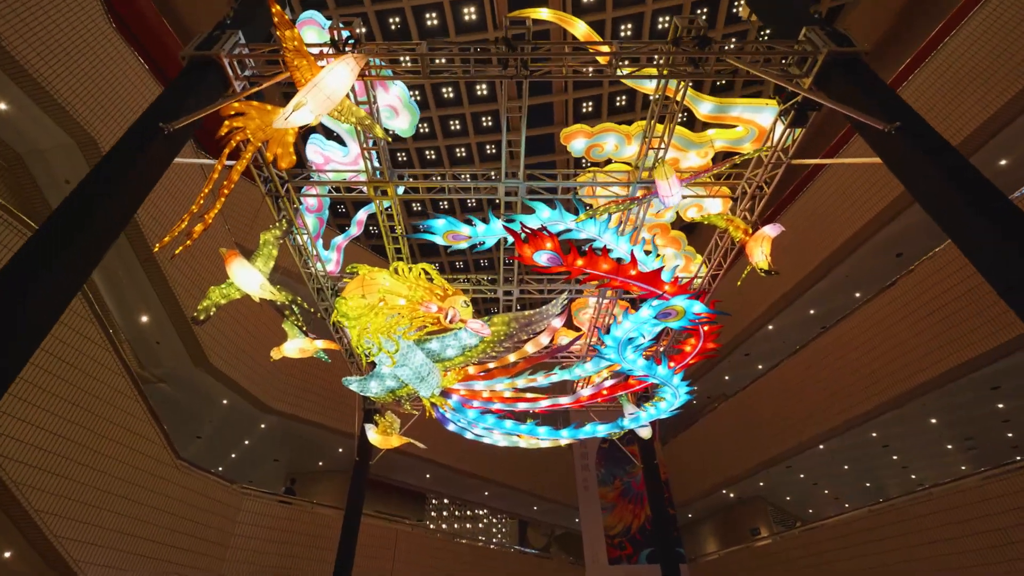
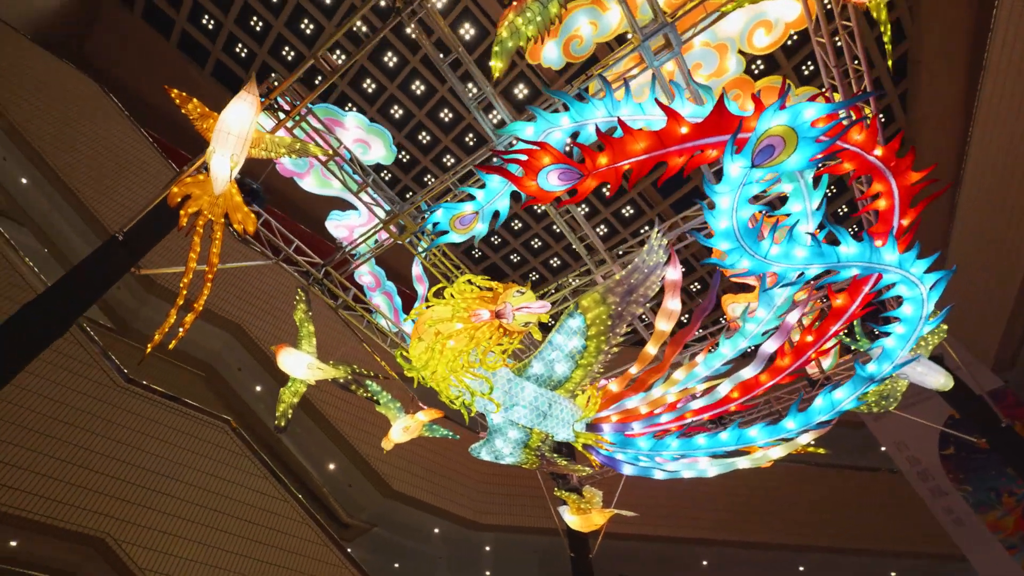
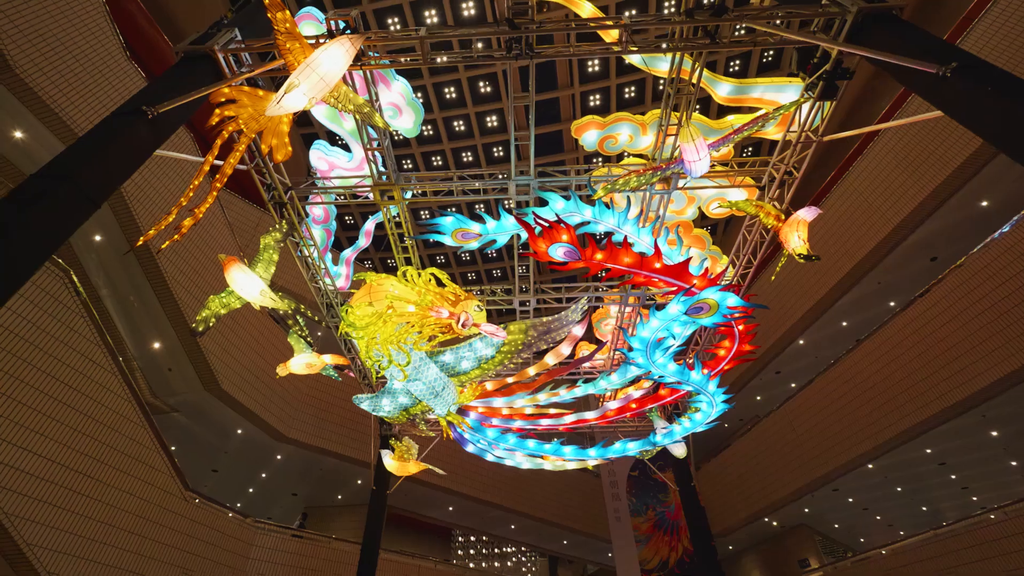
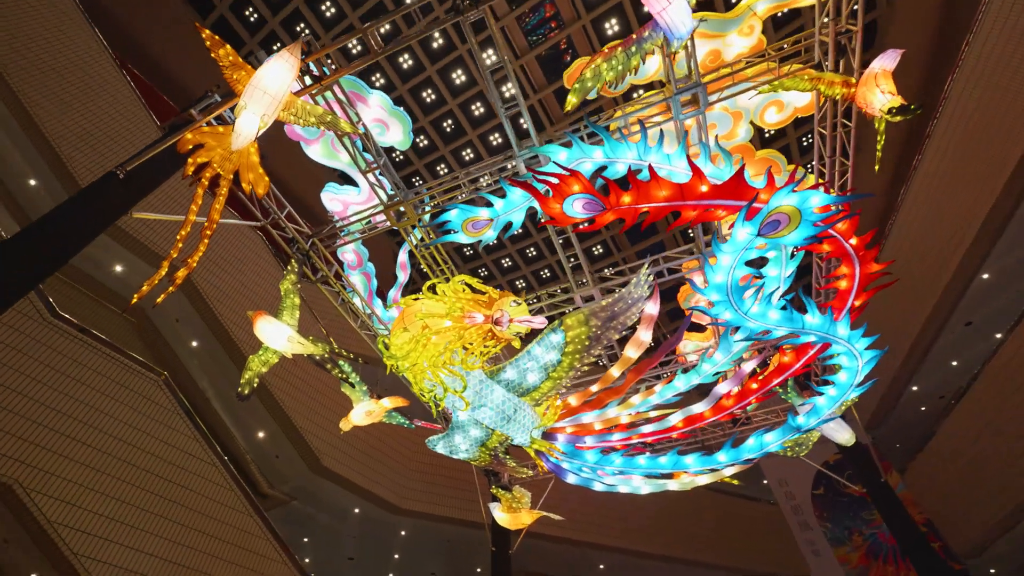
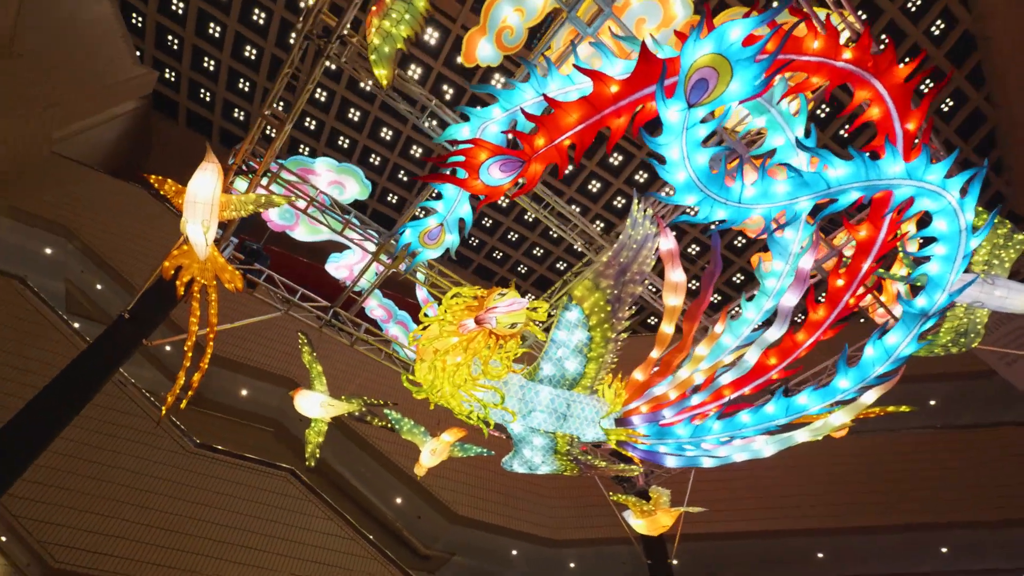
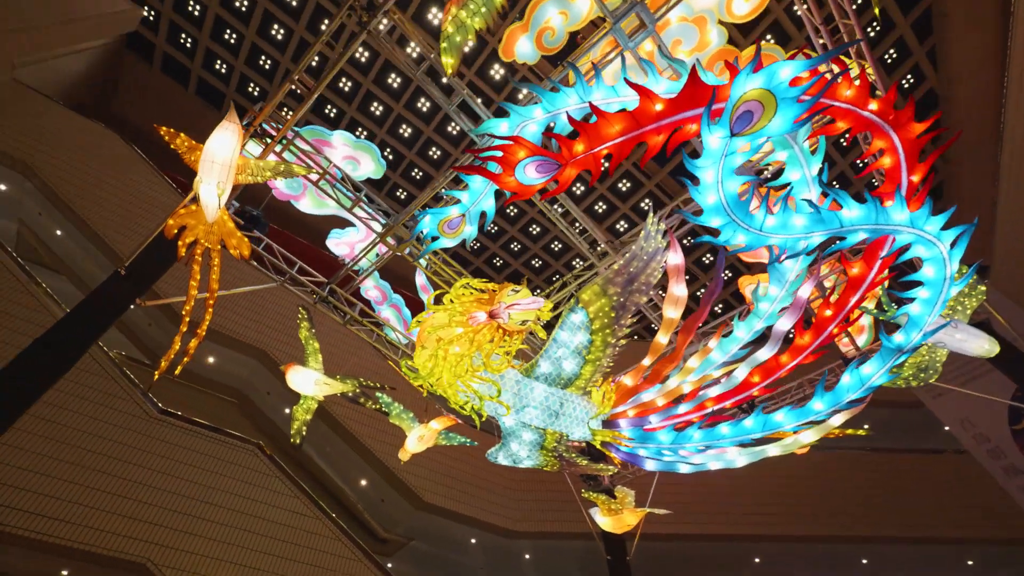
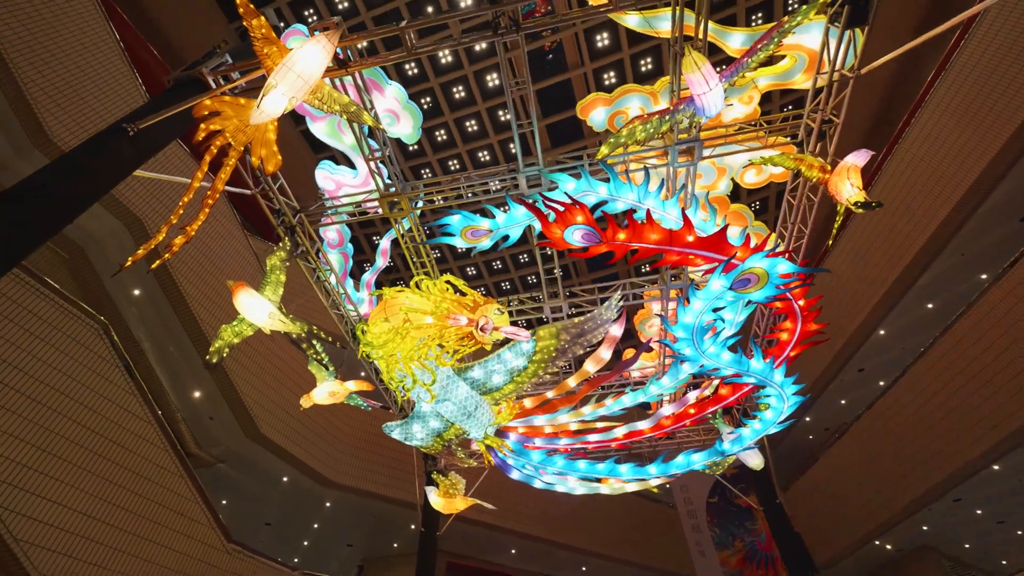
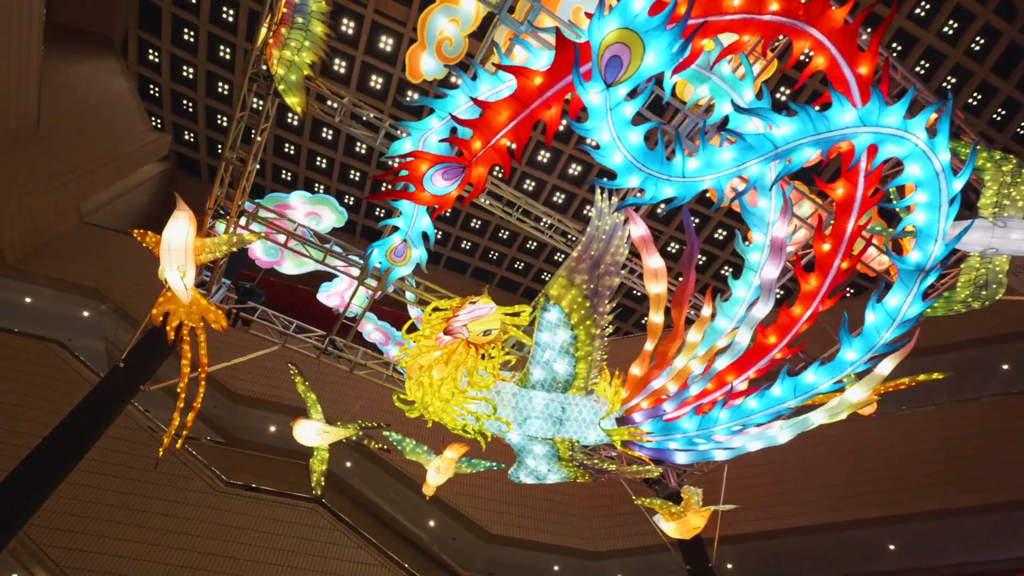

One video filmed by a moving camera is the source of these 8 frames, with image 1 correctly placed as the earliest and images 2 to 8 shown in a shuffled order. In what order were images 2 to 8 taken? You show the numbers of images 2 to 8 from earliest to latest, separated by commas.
3, 7, 4, 2, 6, 5, 8
